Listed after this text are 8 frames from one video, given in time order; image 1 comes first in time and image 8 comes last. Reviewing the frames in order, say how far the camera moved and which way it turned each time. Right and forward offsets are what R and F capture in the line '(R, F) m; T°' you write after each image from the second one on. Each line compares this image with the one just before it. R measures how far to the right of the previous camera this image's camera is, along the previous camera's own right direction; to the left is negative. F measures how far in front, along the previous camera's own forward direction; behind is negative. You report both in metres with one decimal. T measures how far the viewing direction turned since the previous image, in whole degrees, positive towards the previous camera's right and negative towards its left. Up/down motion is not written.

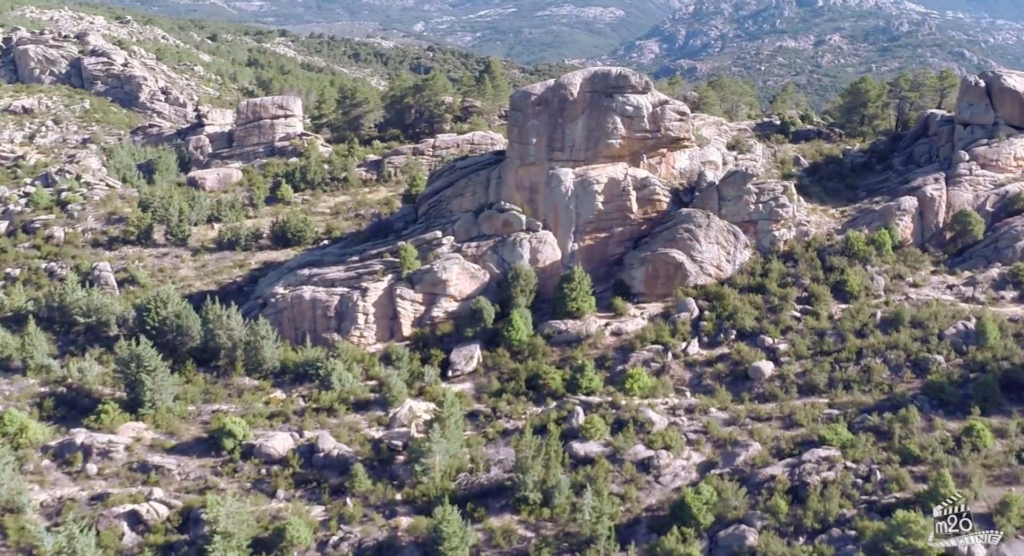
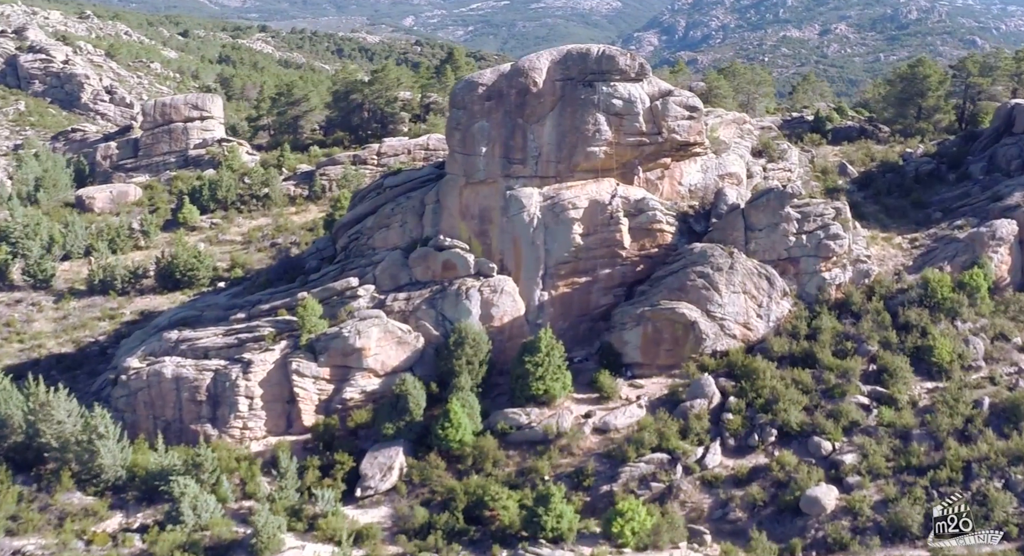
(+1.8, +14.1) m; 0°
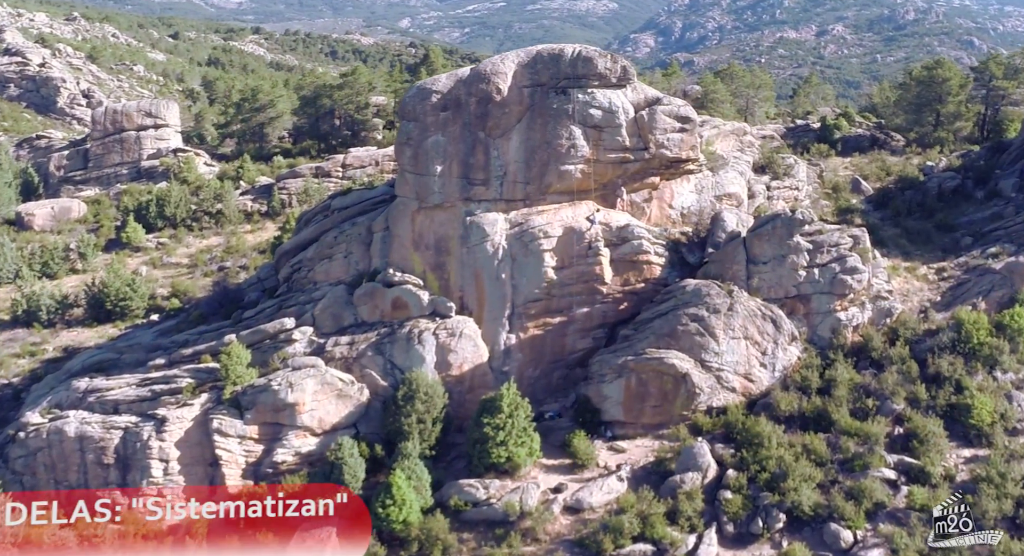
(+1.1, +5.2) m; 0°
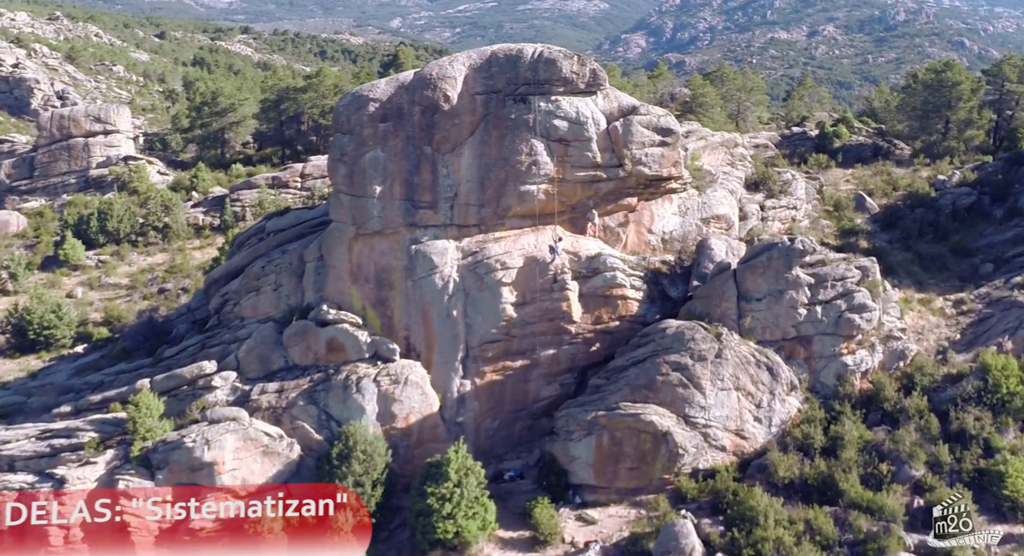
(+1.0, +4.1) m; 0°
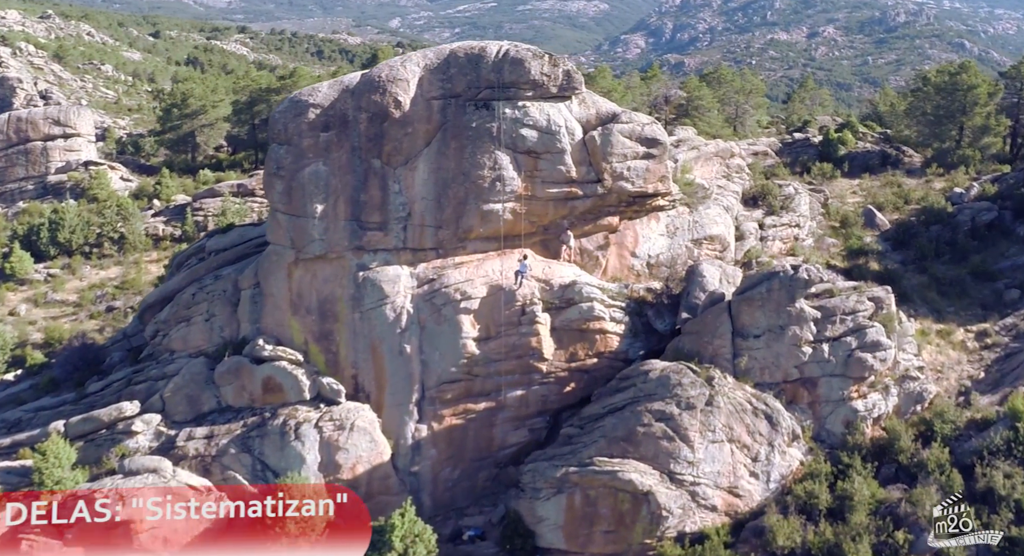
(+0.8, +3.2) m; 0°
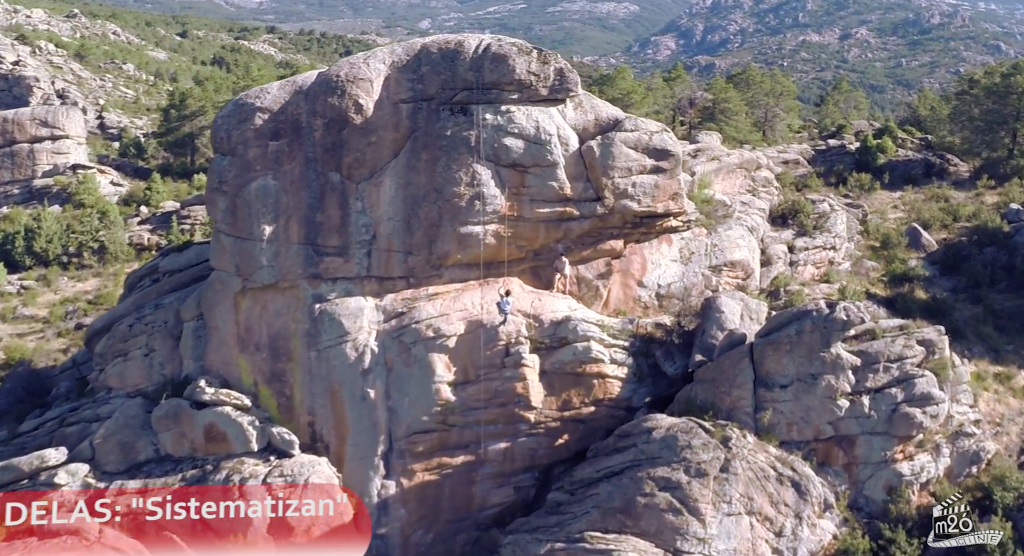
(+0.9, +3.3) m; -2°
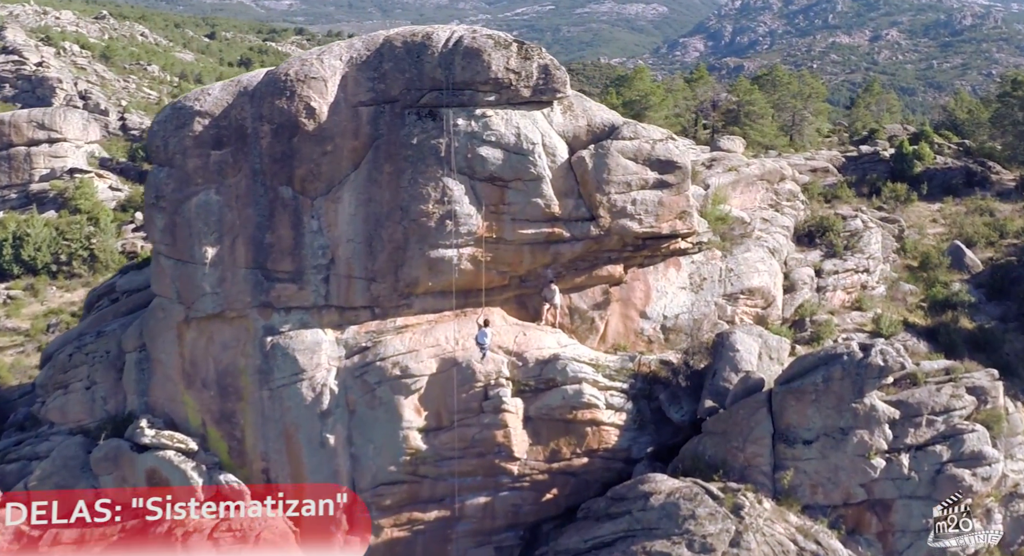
(+0.8, +2.6) m; -2°
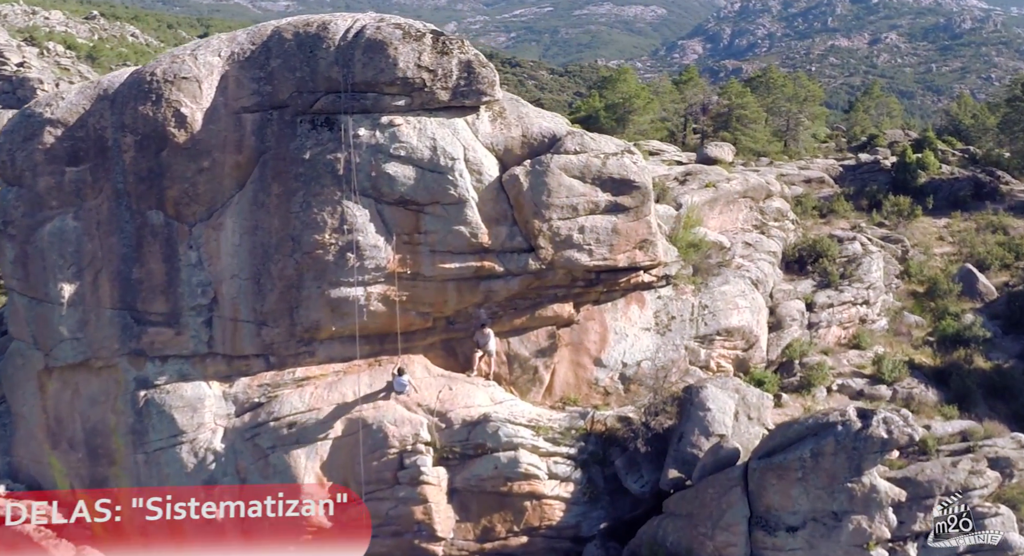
(+1.1, +2.9) m; 0°
